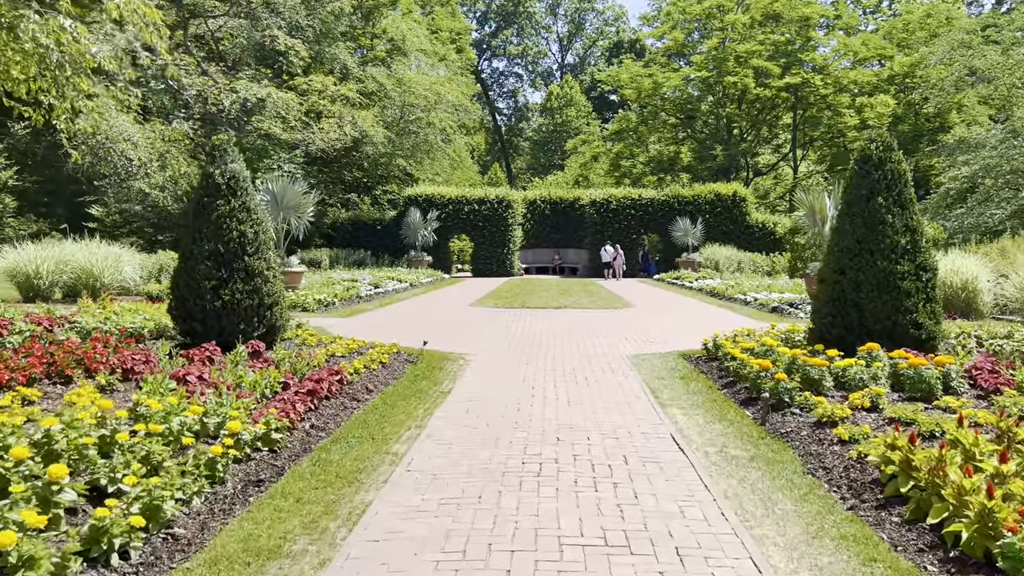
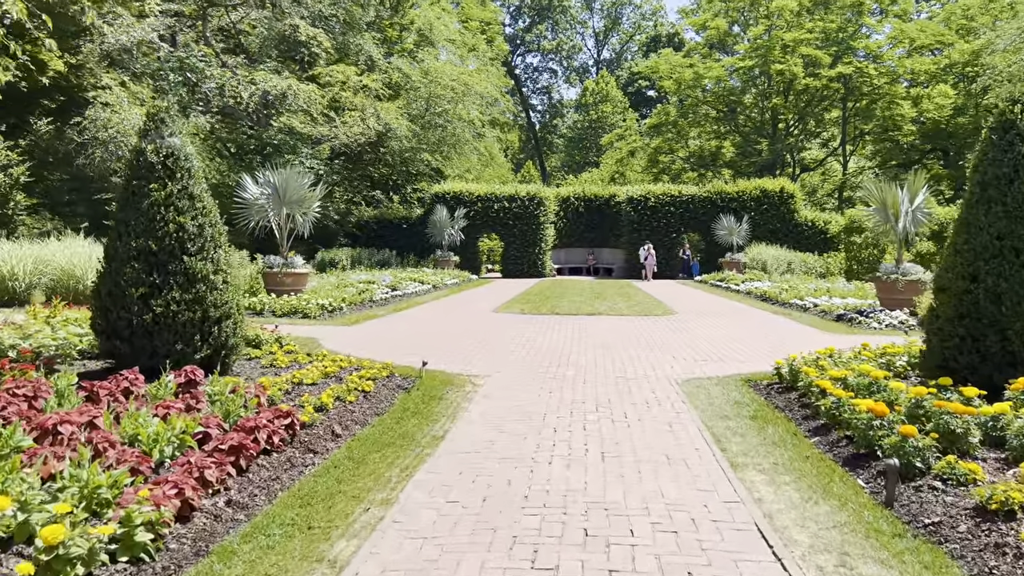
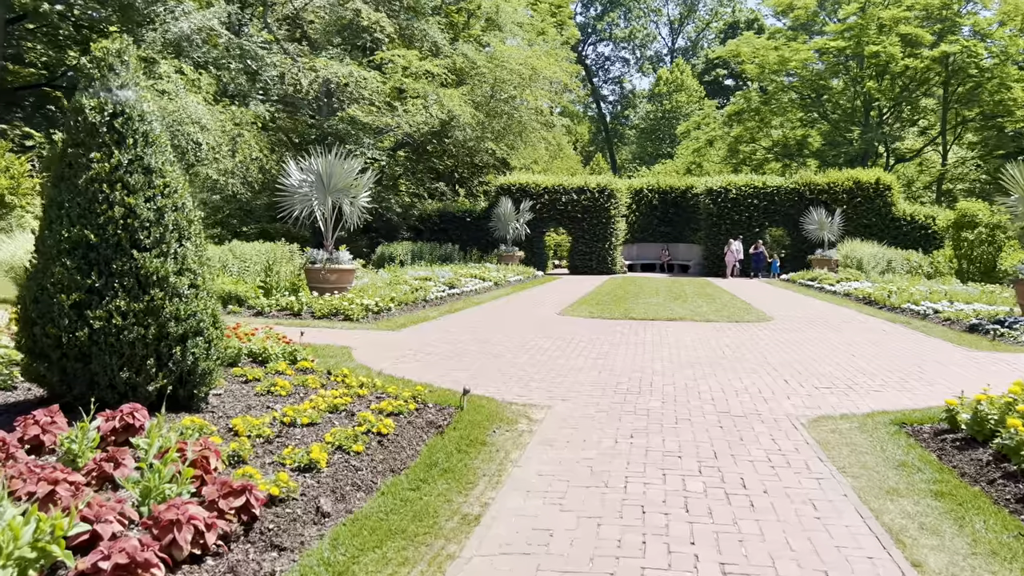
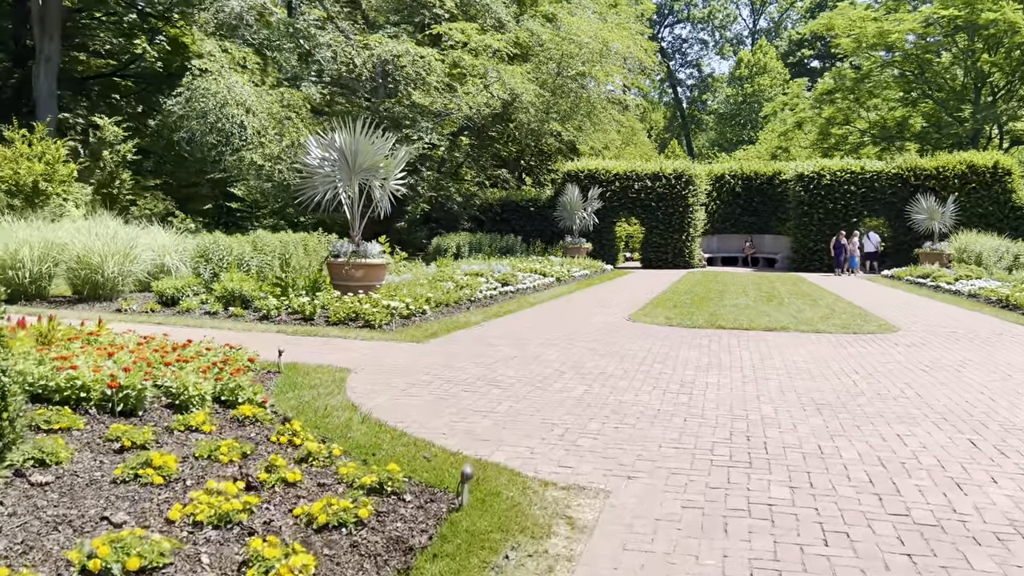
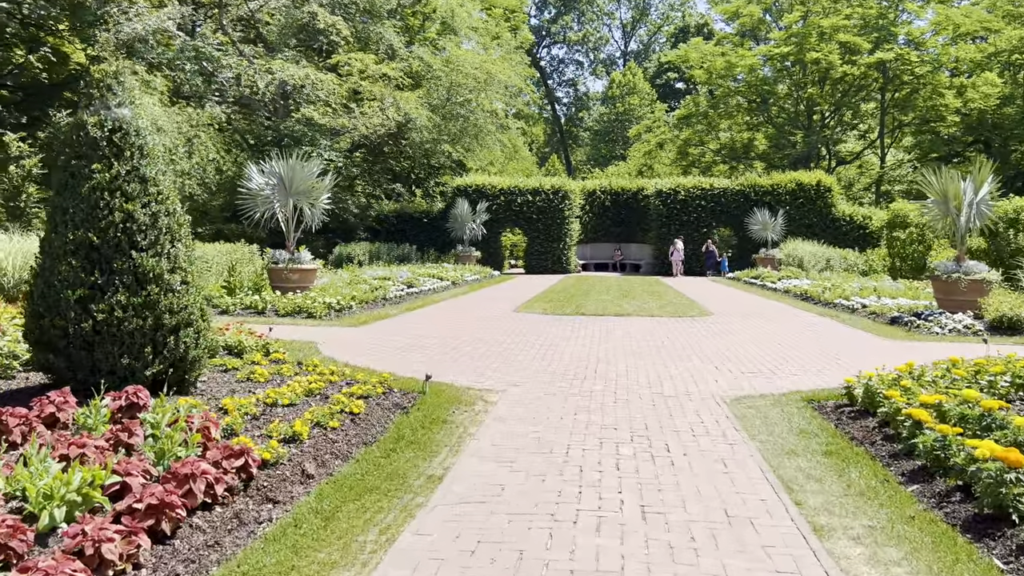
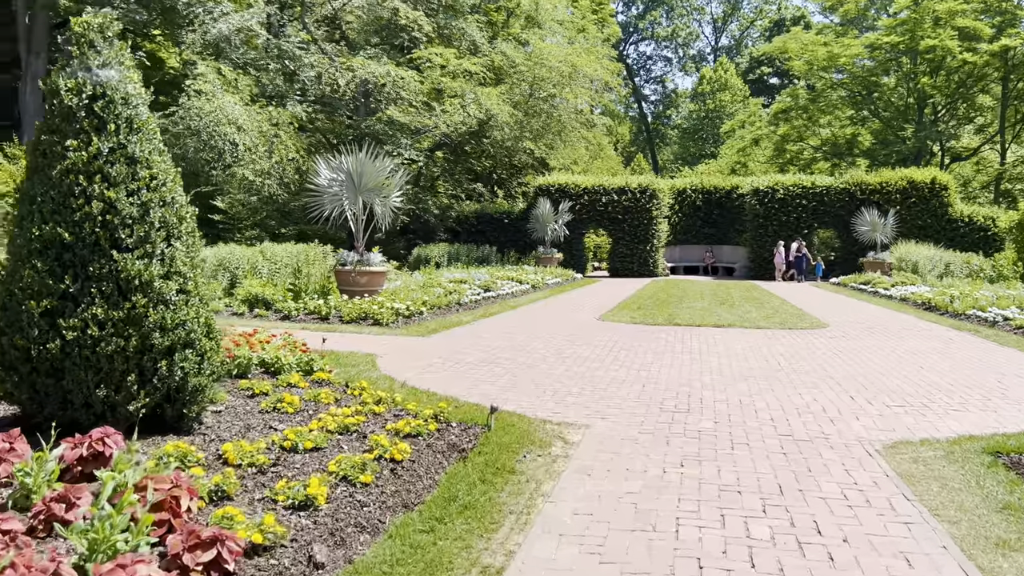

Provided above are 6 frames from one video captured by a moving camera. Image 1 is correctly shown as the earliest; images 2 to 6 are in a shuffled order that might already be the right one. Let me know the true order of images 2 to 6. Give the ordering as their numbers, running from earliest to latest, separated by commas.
2, 5, 3, 6, 4
